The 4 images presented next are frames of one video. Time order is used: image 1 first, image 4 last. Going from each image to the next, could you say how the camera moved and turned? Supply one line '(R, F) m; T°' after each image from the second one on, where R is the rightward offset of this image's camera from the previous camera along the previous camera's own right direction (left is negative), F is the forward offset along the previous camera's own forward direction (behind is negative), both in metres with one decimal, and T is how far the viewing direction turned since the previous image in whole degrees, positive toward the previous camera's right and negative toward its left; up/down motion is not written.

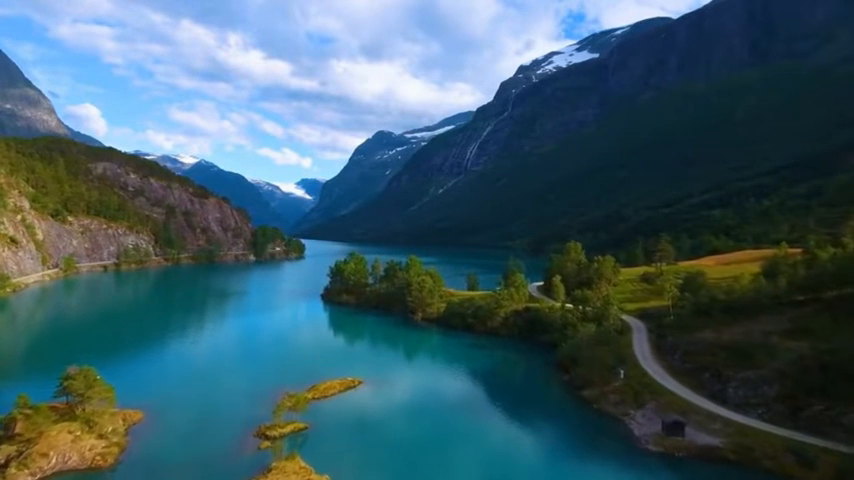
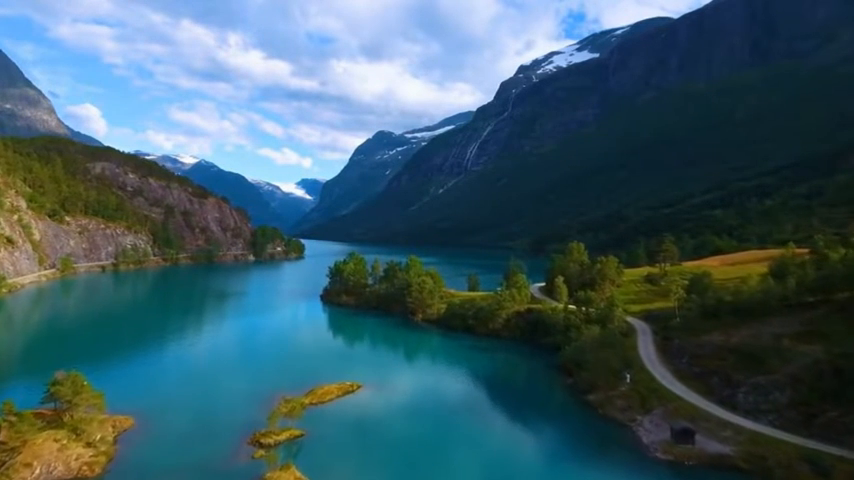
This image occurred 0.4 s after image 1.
(0.0, +1.2) m; 0°
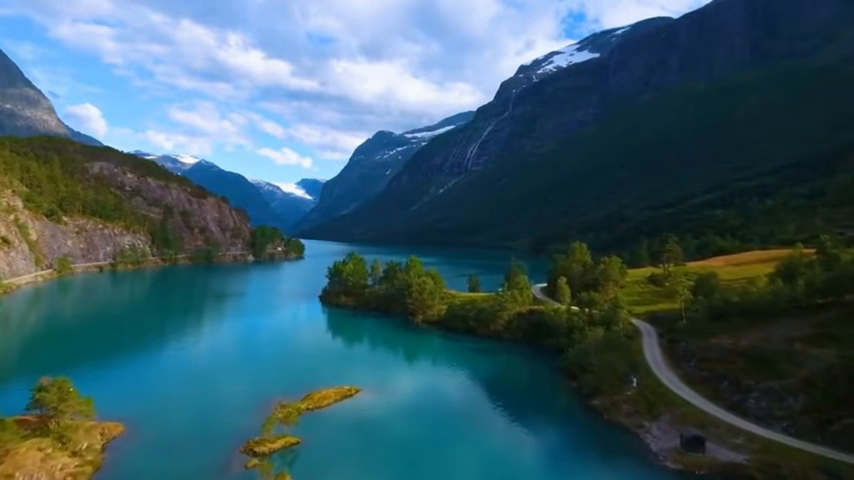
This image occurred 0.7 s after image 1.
(0.0, +1.2) m; 0°
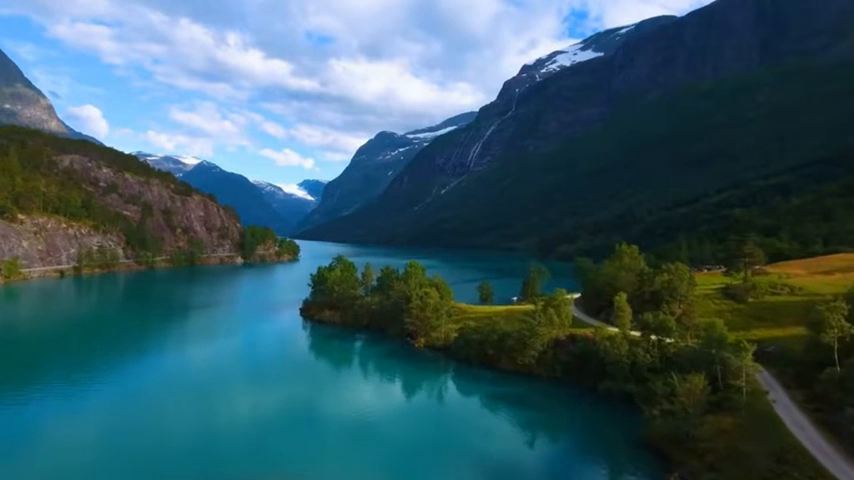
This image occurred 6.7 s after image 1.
(-0.2, +18.8) m; 0°
